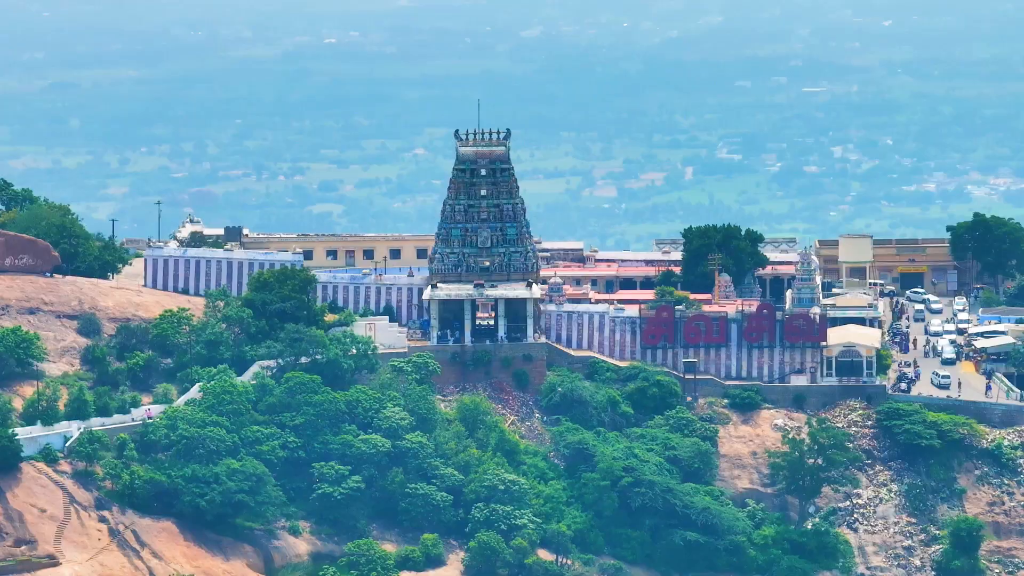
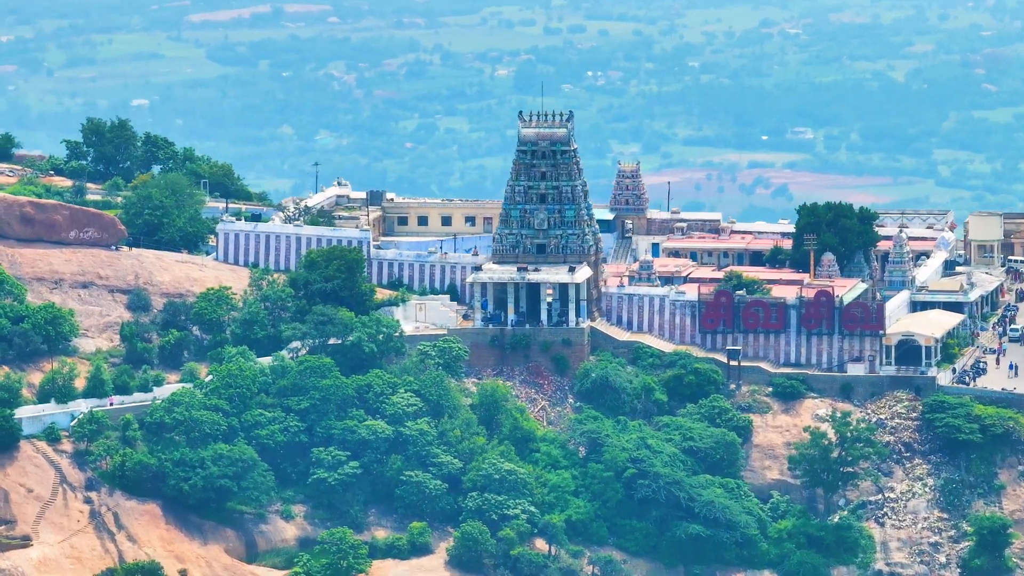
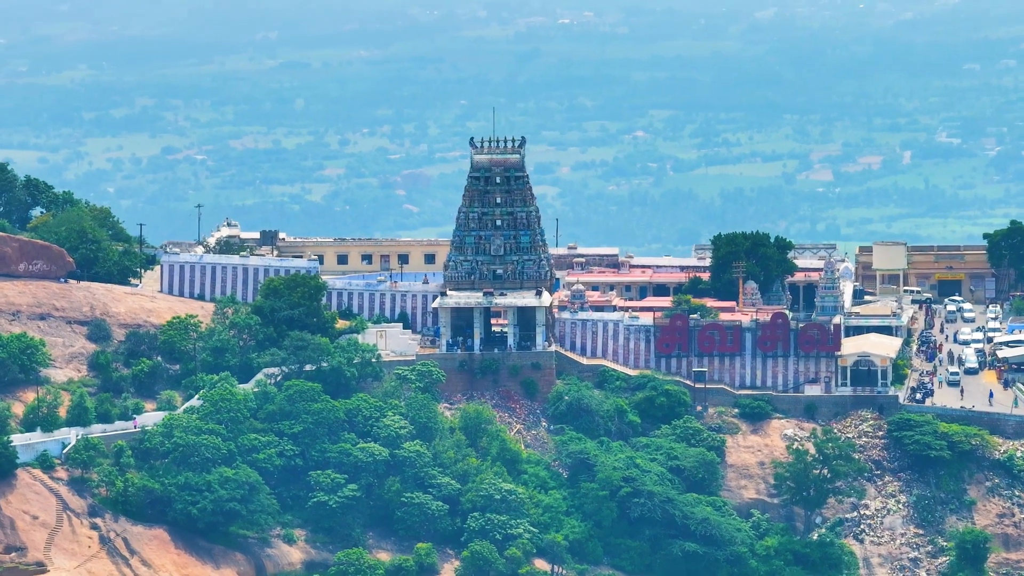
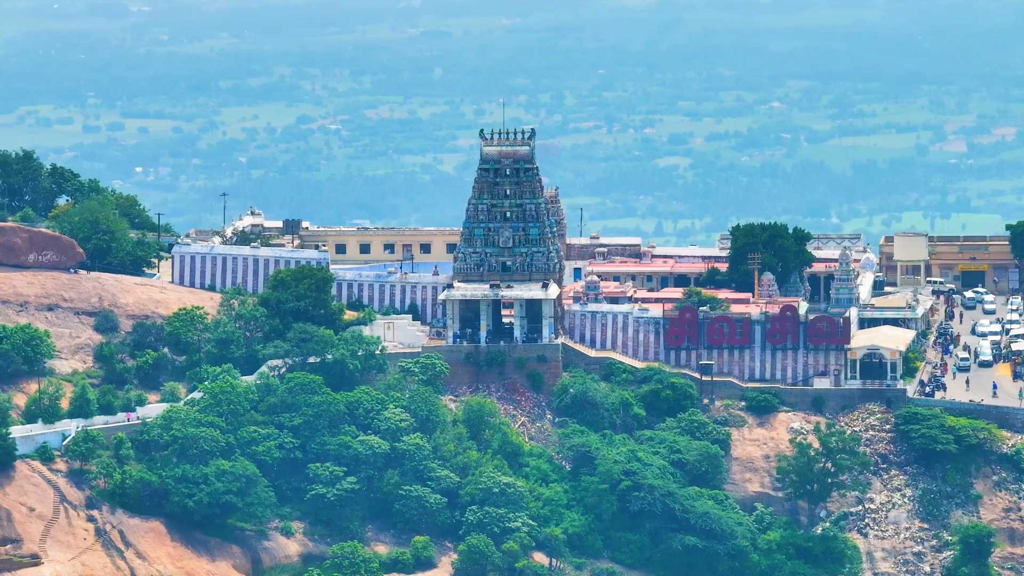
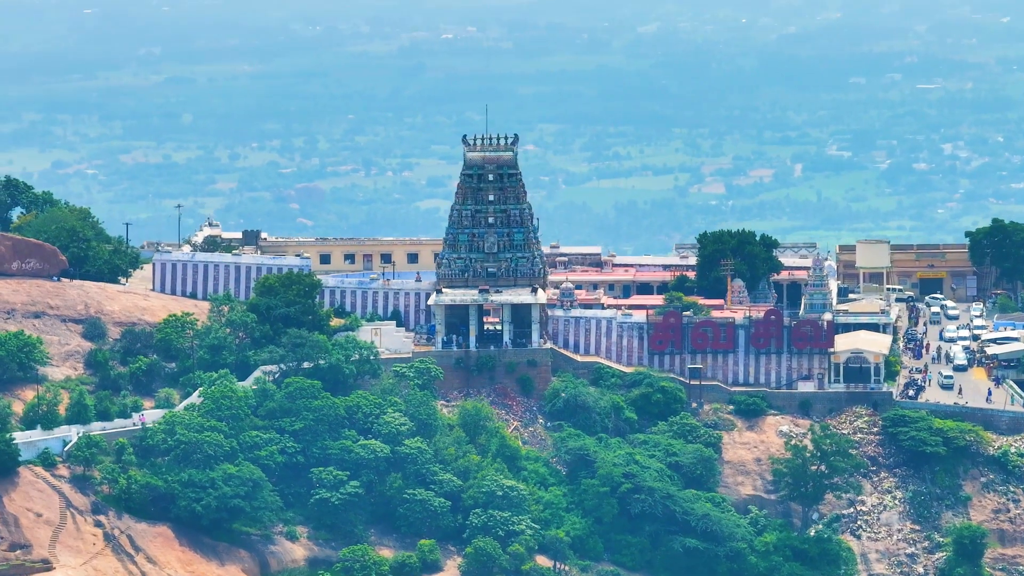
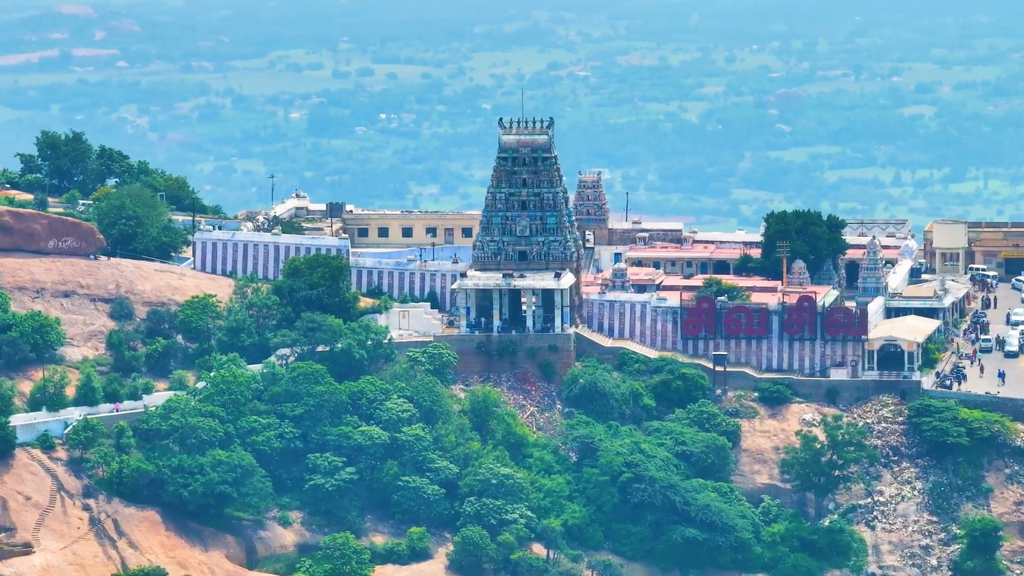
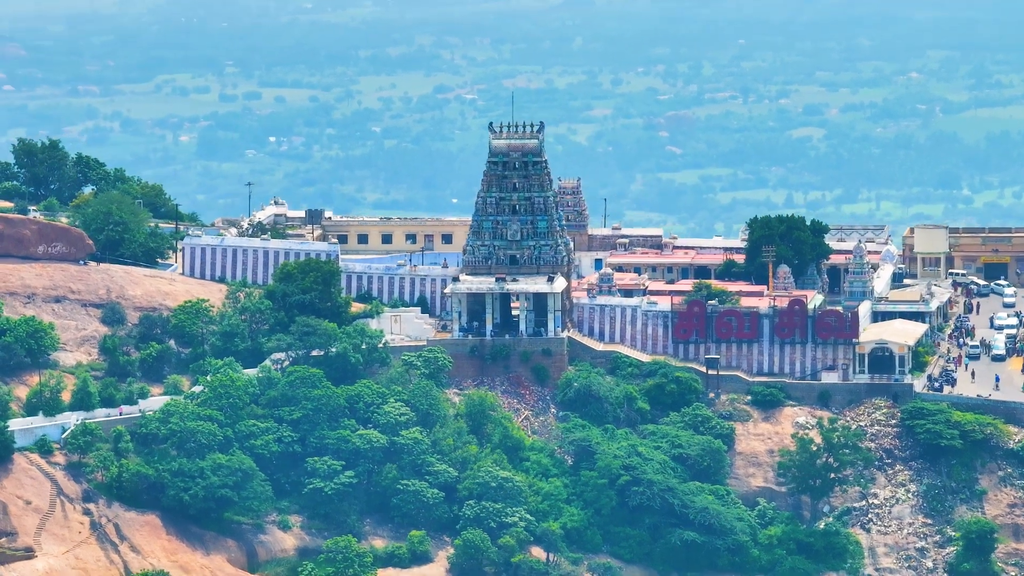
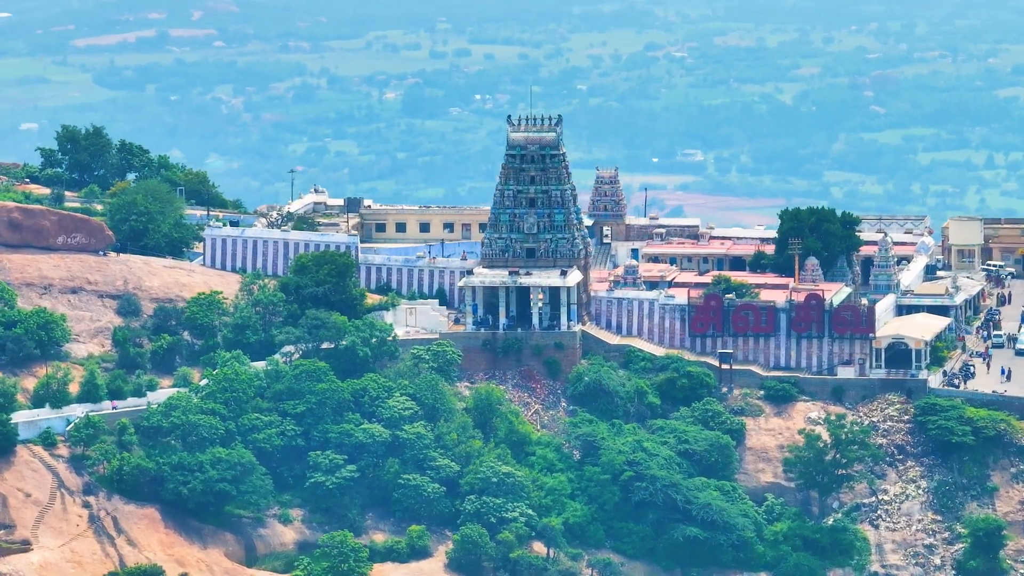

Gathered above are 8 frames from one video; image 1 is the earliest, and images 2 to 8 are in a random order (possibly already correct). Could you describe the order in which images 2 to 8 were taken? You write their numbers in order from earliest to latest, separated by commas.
5, 3, 4, 7, 6, 8, 2
